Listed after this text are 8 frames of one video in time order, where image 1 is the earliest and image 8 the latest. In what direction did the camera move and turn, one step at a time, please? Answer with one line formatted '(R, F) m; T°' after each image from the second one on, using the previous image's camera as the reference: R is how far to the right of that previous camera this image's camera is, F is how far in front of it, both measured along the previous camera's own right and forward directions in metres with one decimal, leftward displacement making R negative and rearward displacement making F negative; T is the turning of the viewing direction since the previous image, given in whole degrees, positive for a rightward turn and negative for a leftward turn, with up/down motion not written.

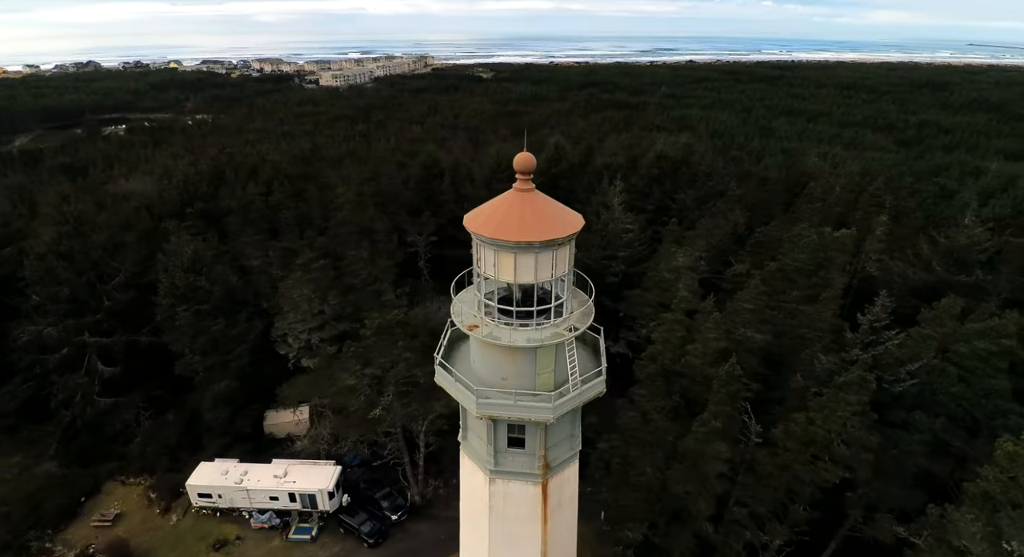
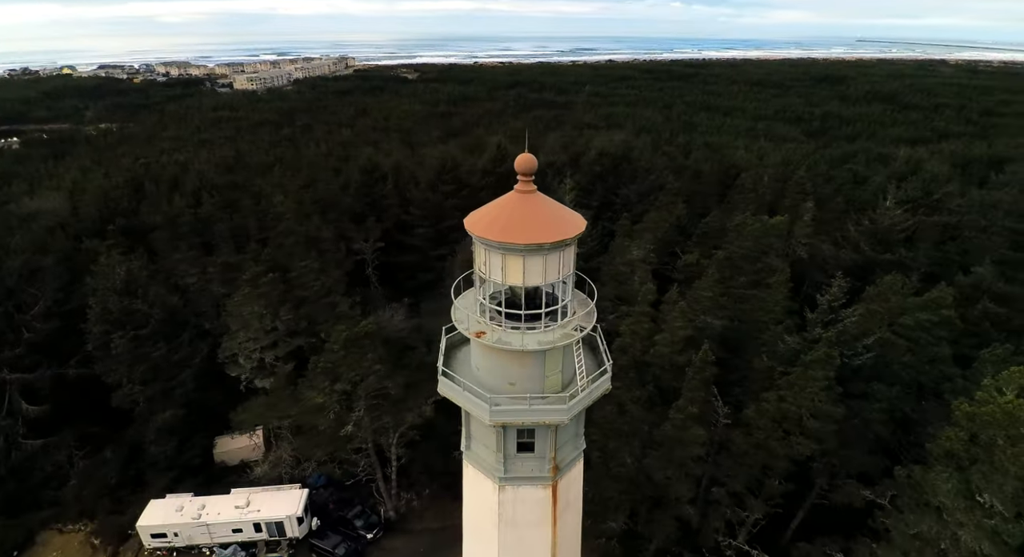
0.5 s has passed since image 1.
(-1.7, +0.2) m; +8°
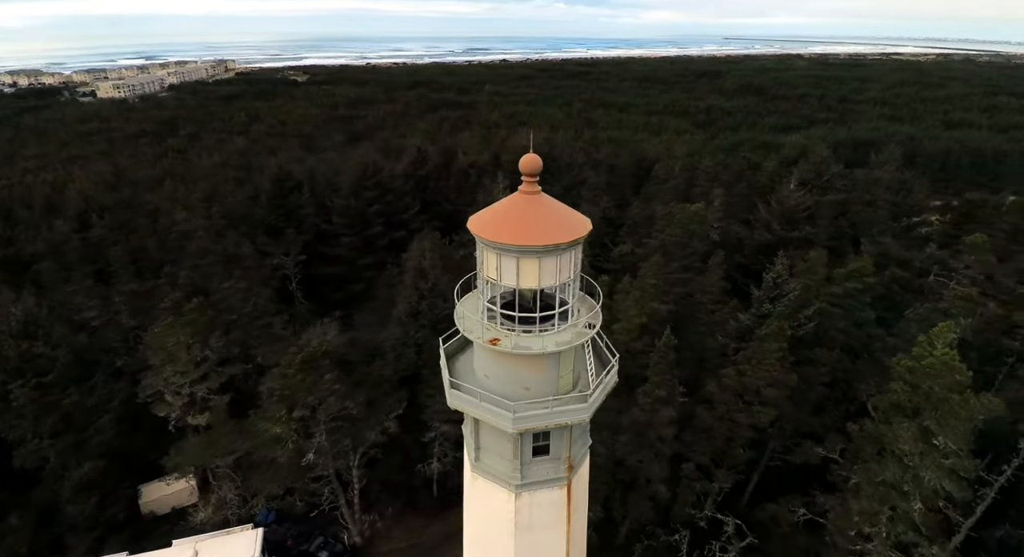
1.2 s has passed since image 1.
(-2.3, +0.4) m; +11°
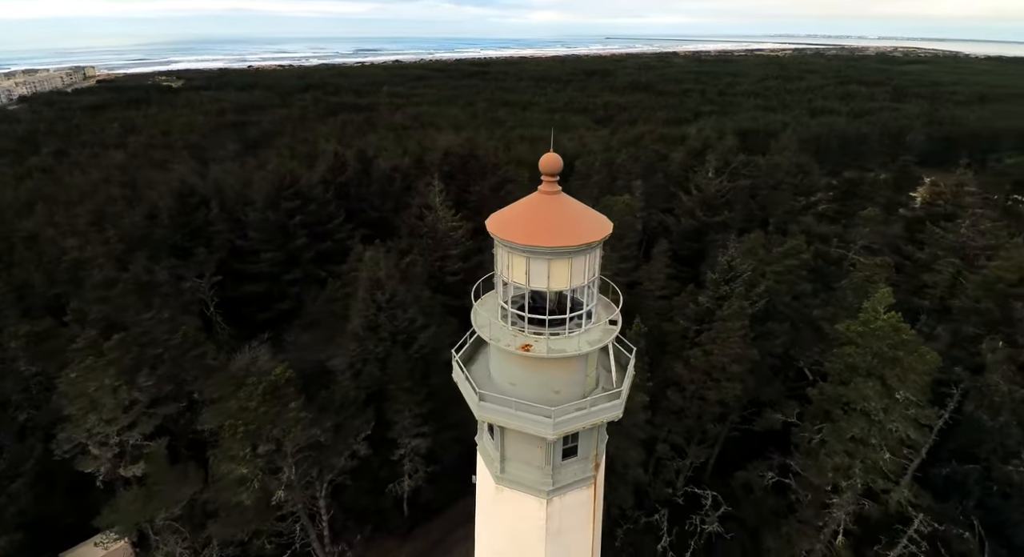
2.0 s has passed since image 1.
(-2.6, +0.5) m; +11°
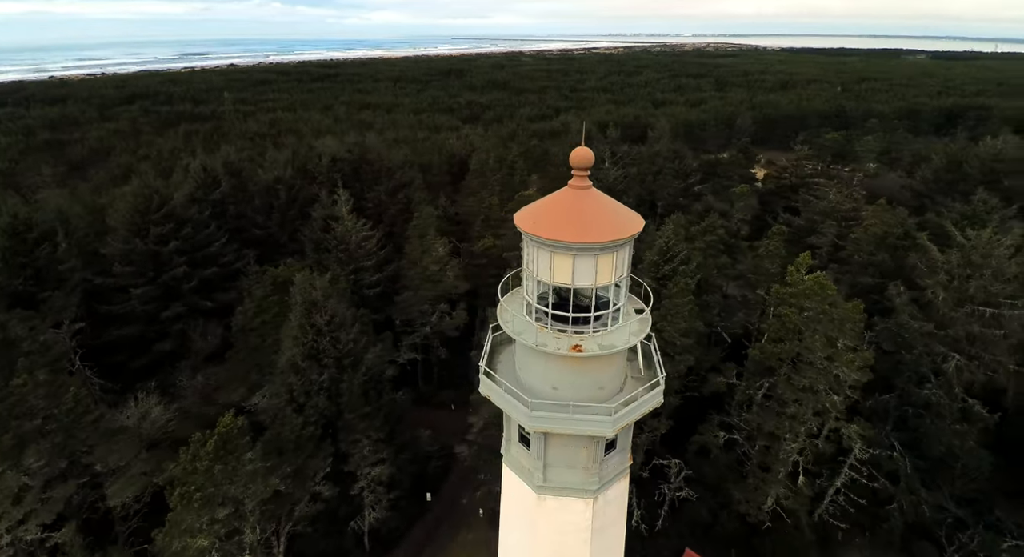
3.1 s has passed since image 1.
(-3.6, +0.9) m; +15°
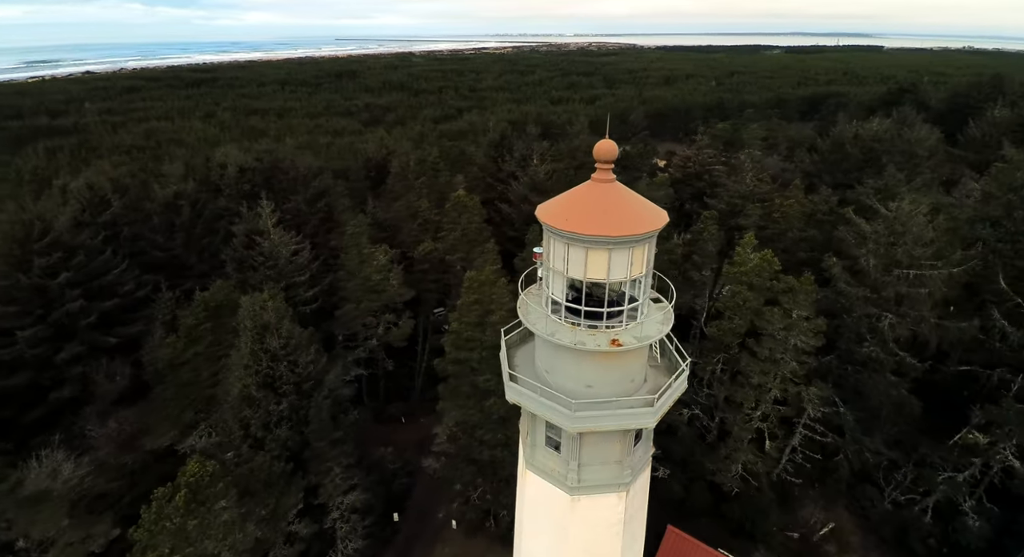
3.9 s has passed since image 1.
(-2.6, +0.6) m; +11°
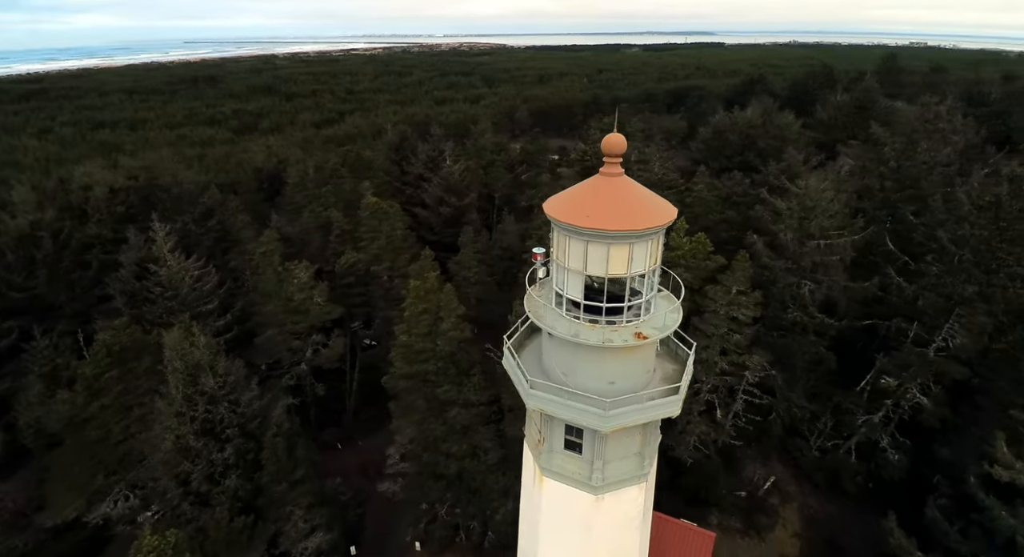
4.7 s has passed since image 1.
(-2.6, +0.7) m; +13°
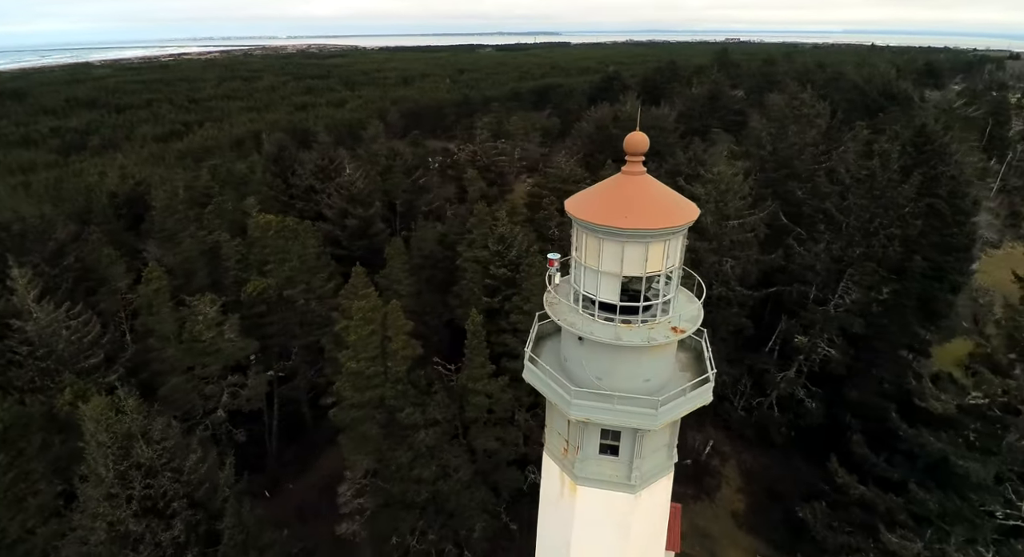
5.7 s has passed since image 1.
(-3.1, +1.0) m; +14°
